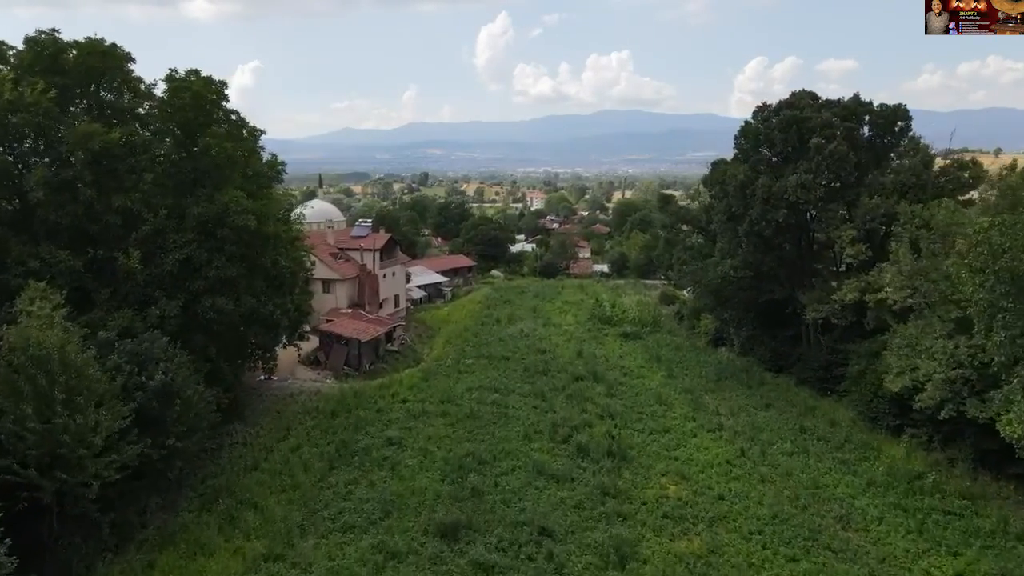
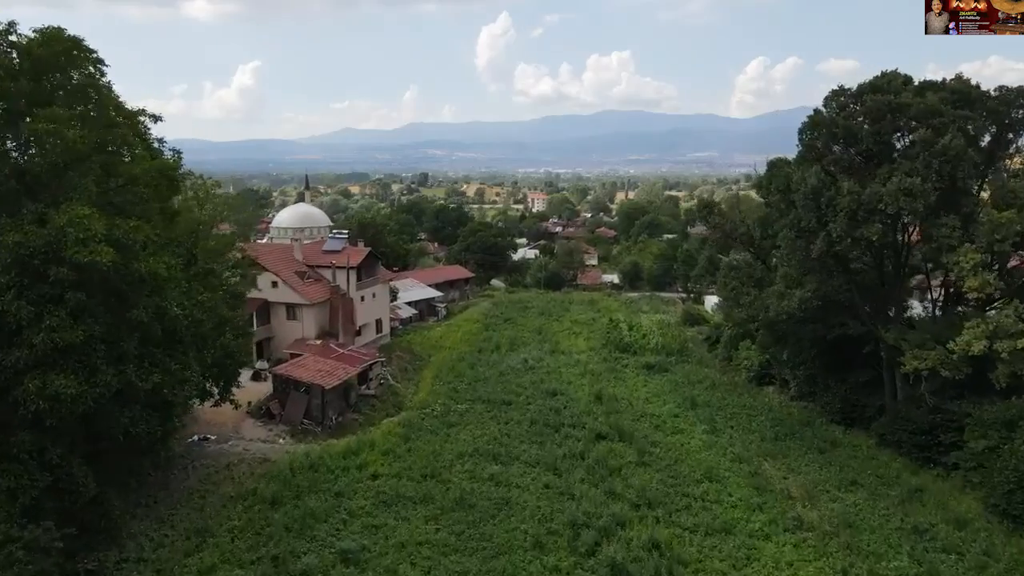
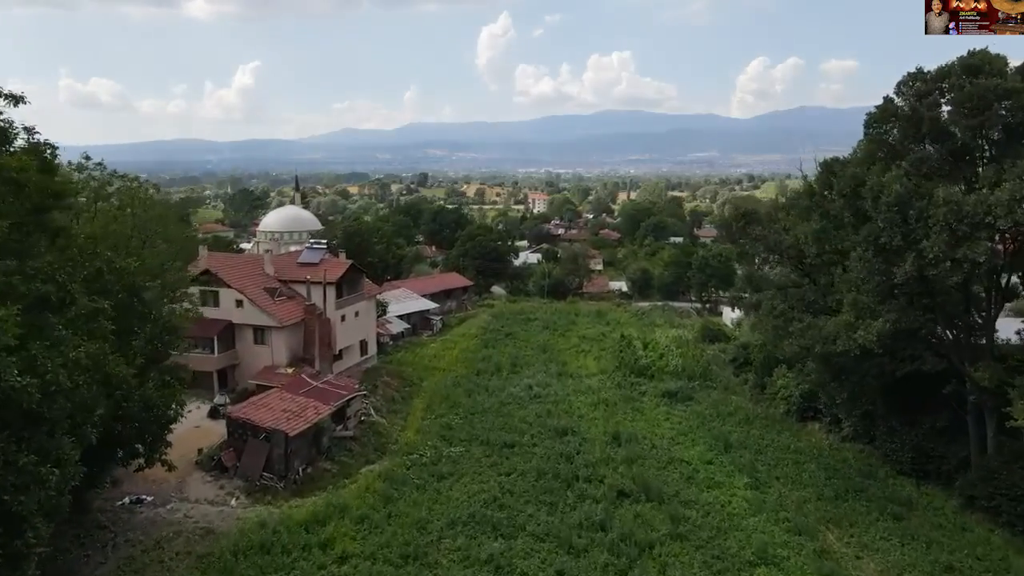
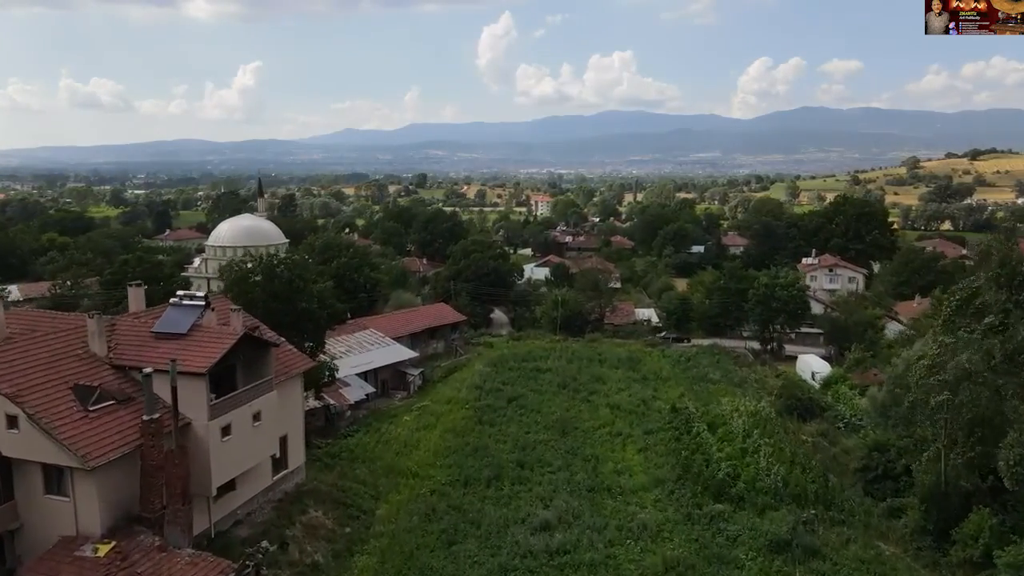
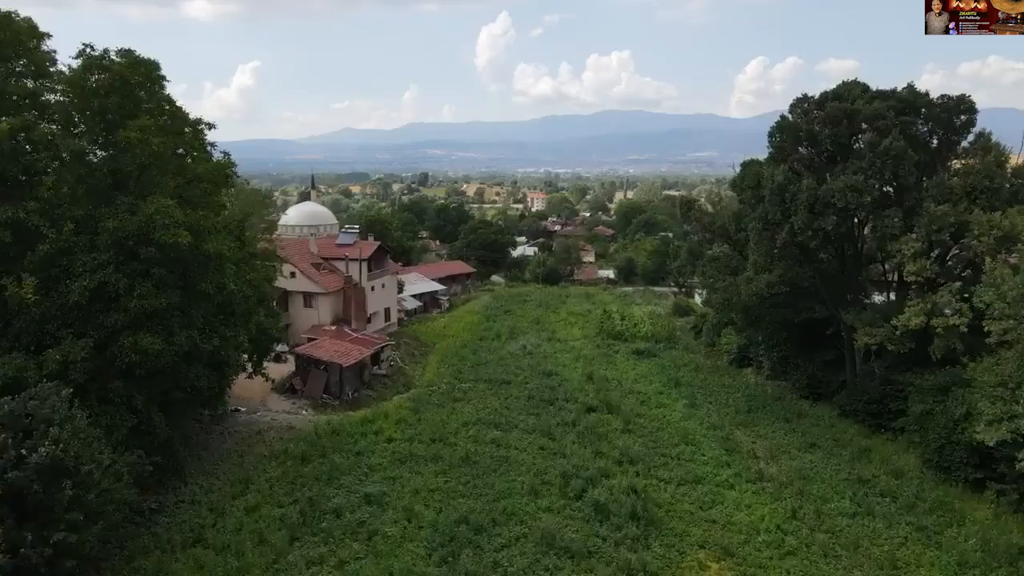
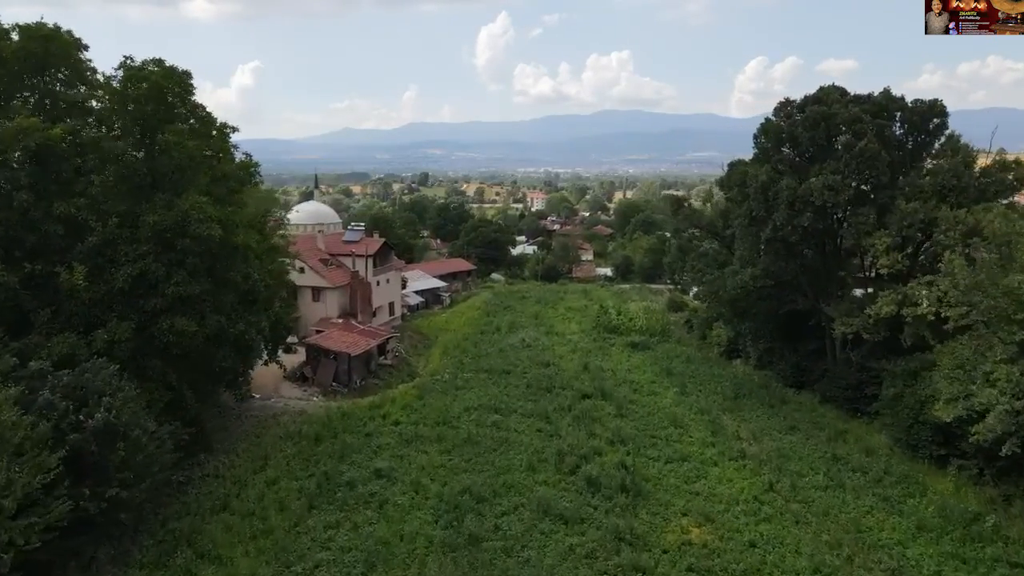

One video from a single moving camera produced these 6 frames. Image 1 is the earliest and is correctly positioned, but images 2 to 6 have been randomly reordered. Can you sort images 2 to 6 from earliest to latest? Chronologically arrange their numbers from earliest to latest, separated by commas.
6, 5, 2, 3, 4
